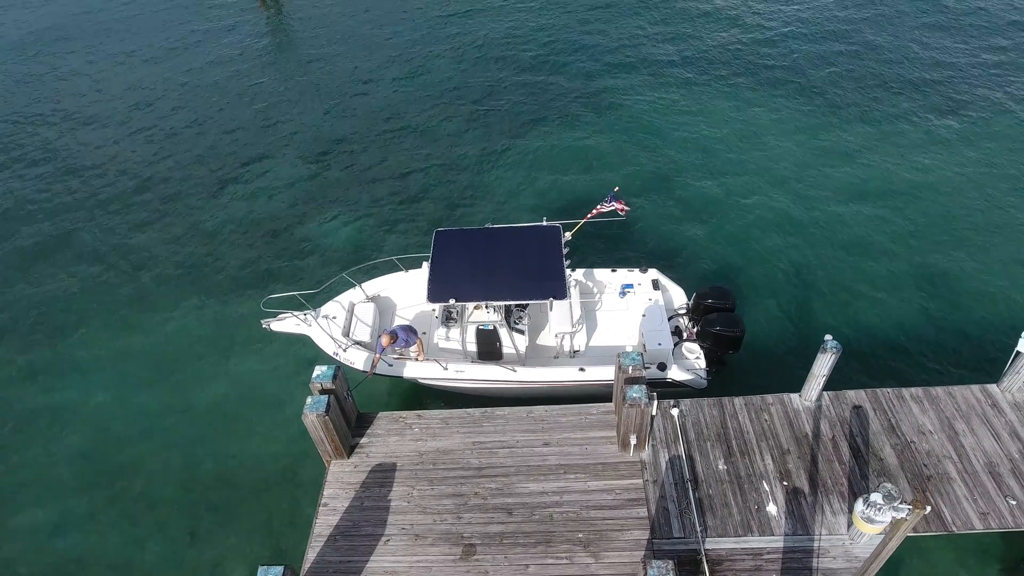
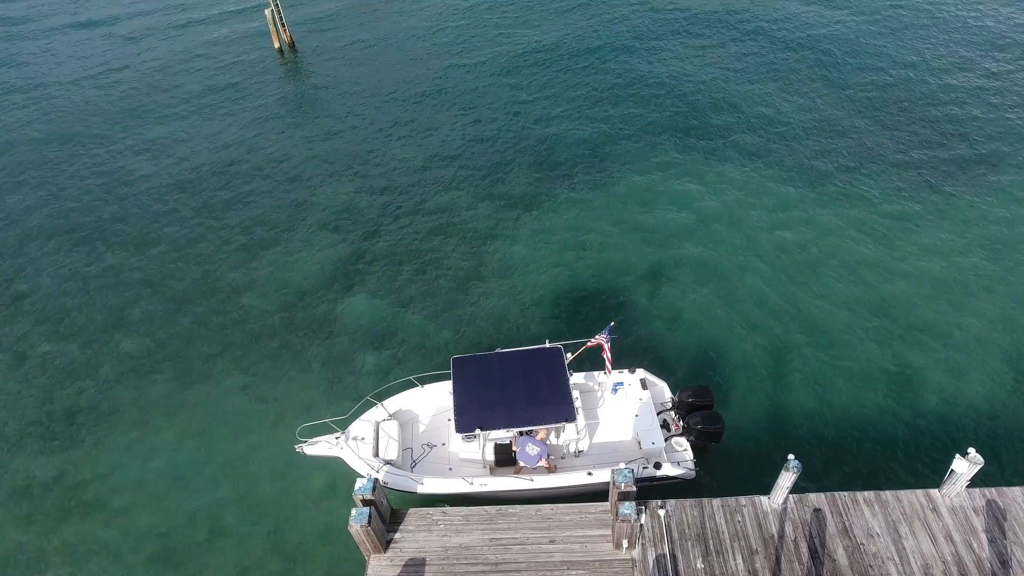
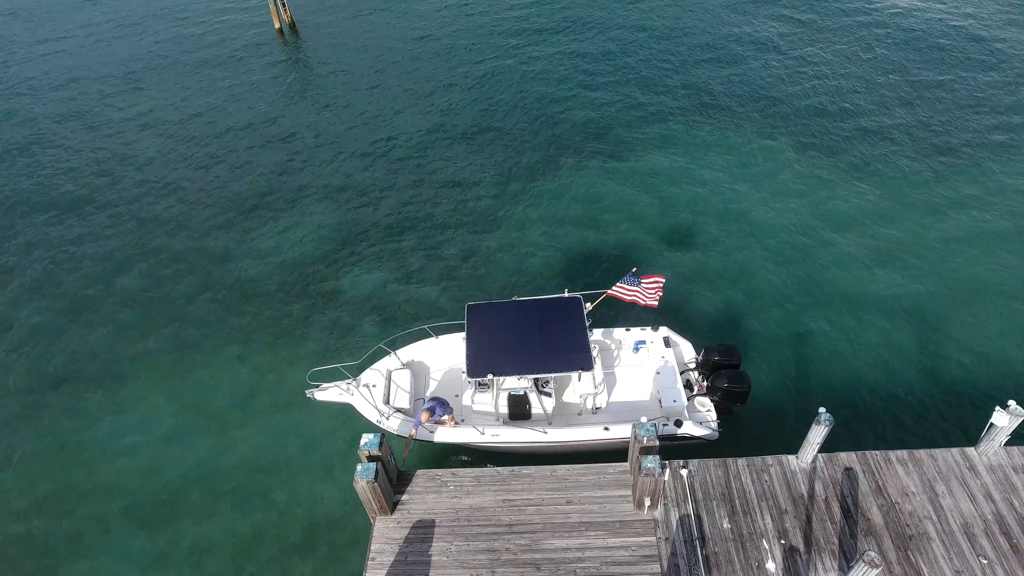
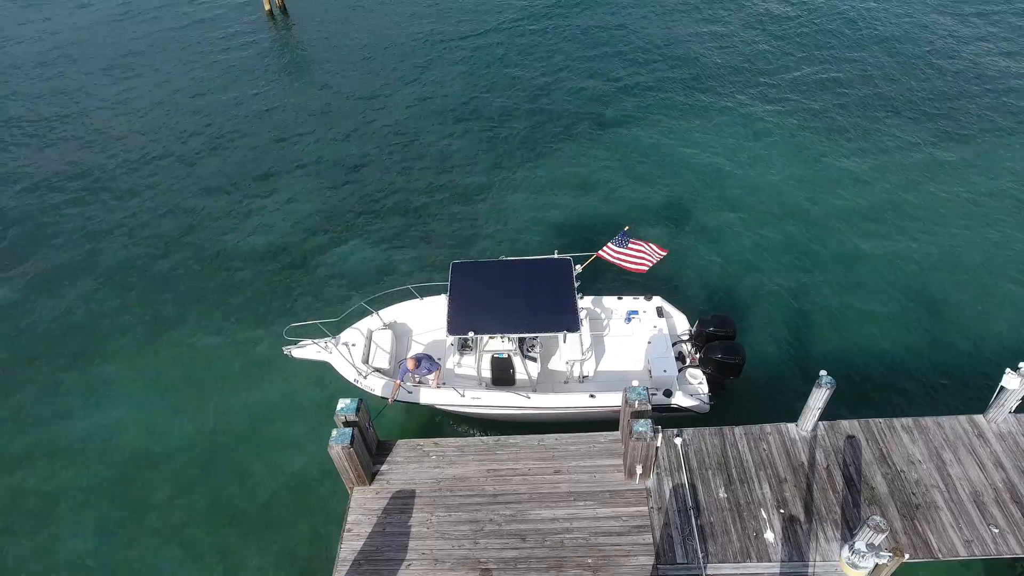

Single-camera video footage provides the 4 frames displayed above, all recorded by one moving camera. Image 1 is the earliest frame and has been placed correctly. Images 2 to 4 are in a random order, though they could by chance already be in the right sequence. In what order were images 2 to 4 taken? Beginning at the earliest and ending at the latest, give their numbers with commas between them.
4, 3, 2
